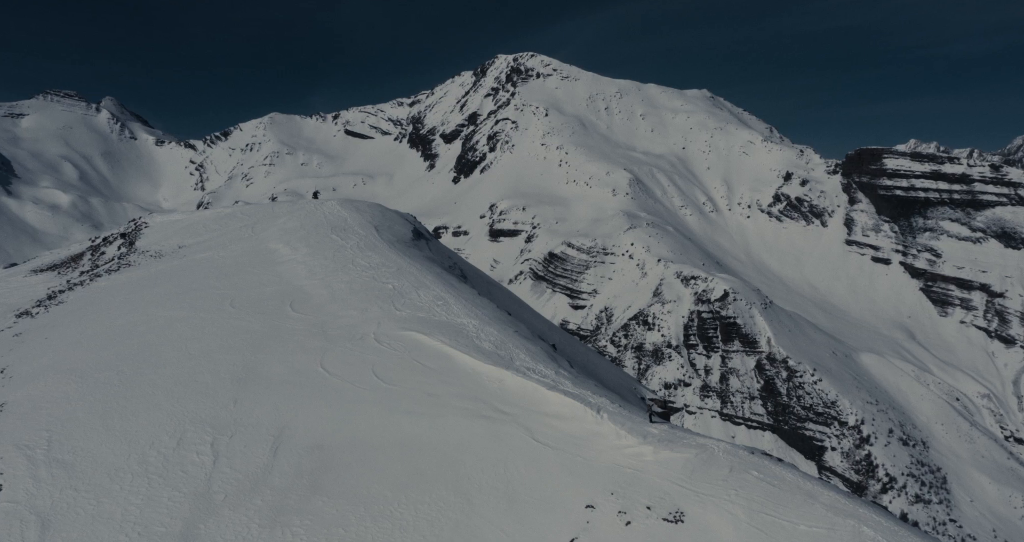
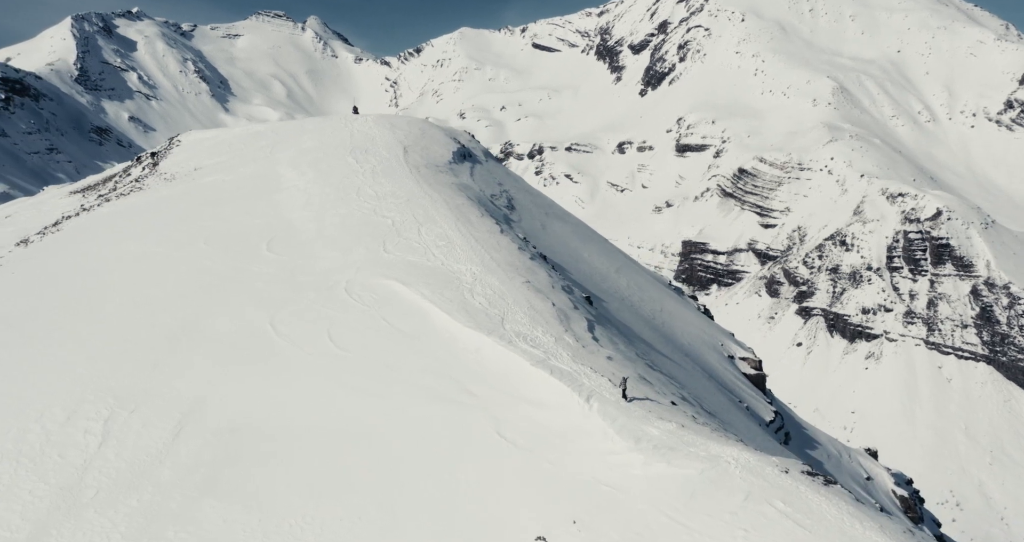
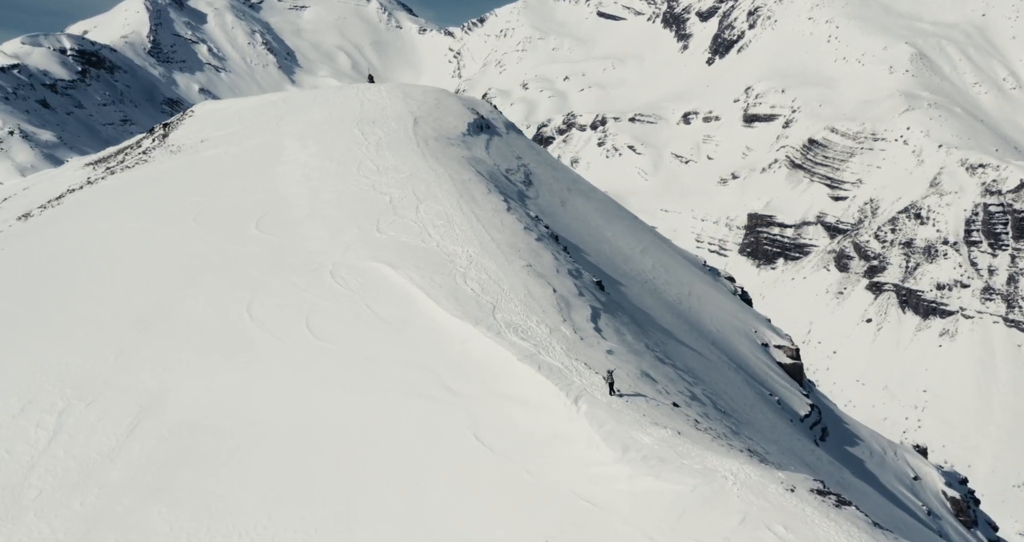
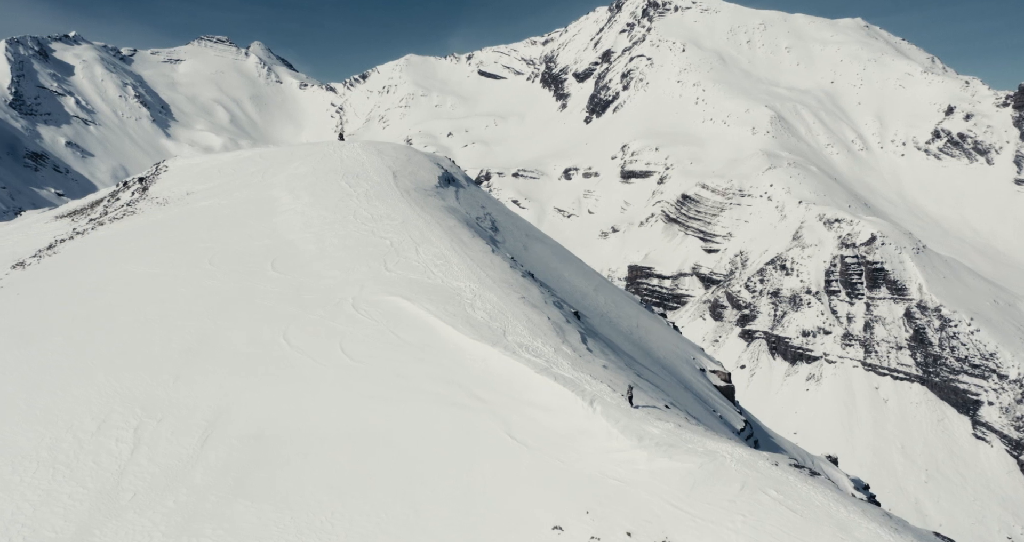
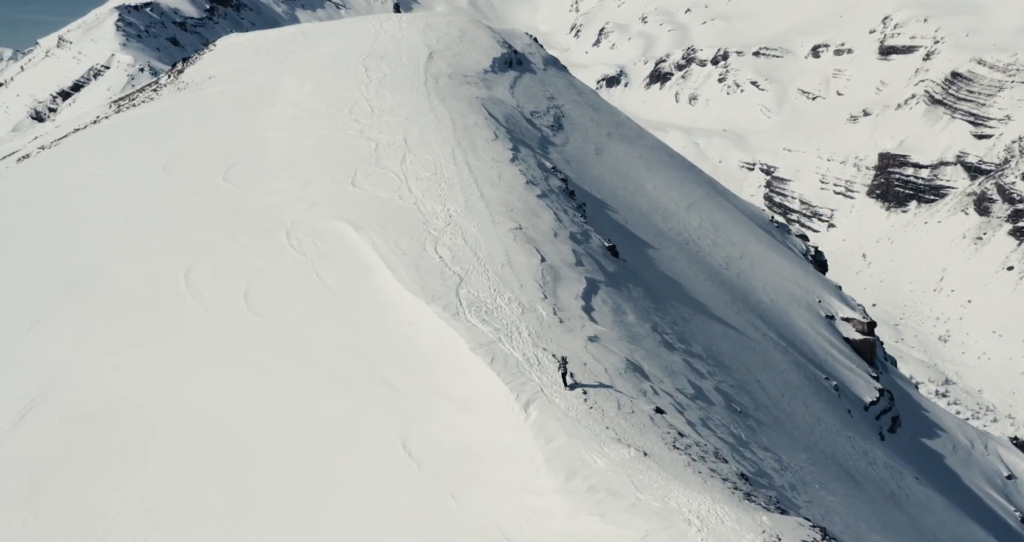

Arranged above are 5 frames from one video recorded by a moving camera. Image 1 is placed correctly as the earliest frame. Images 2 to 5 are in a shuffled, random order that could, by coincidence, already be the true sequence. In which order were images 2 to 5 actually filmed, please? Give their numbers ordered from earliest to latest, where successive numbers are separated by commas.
4, 2, 3, 5
